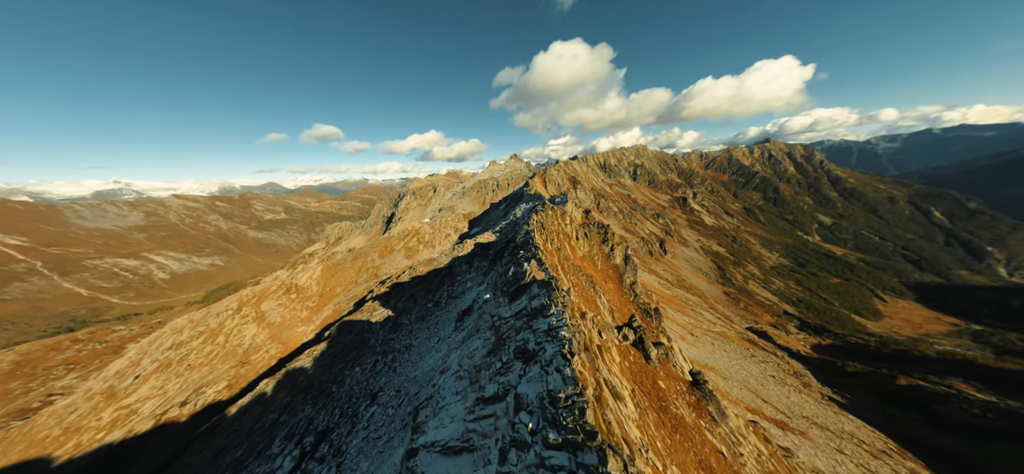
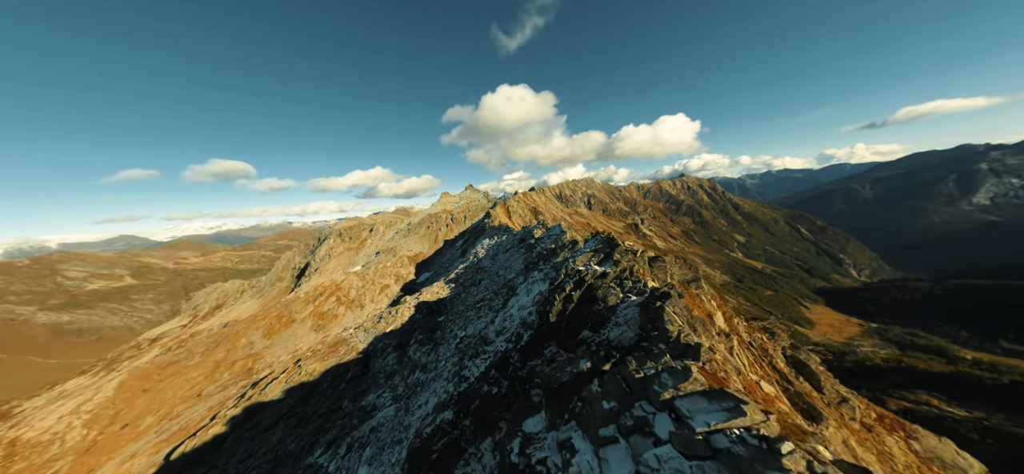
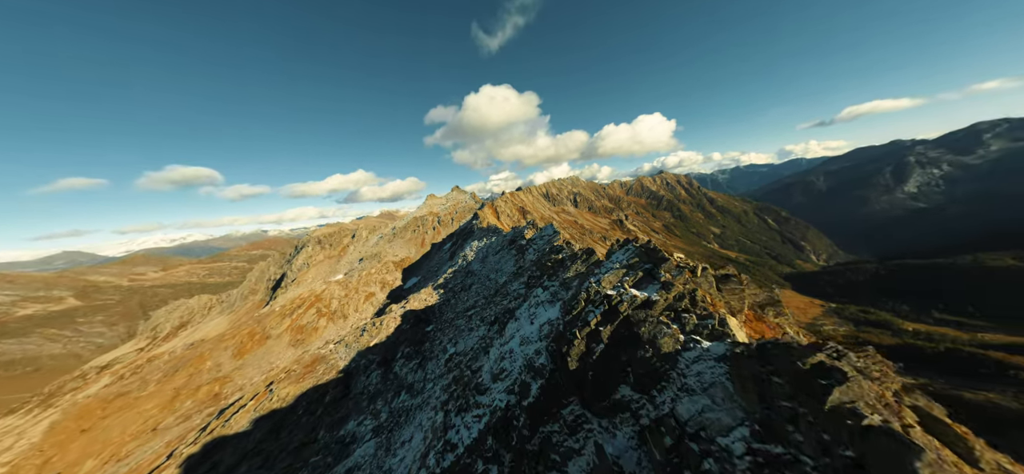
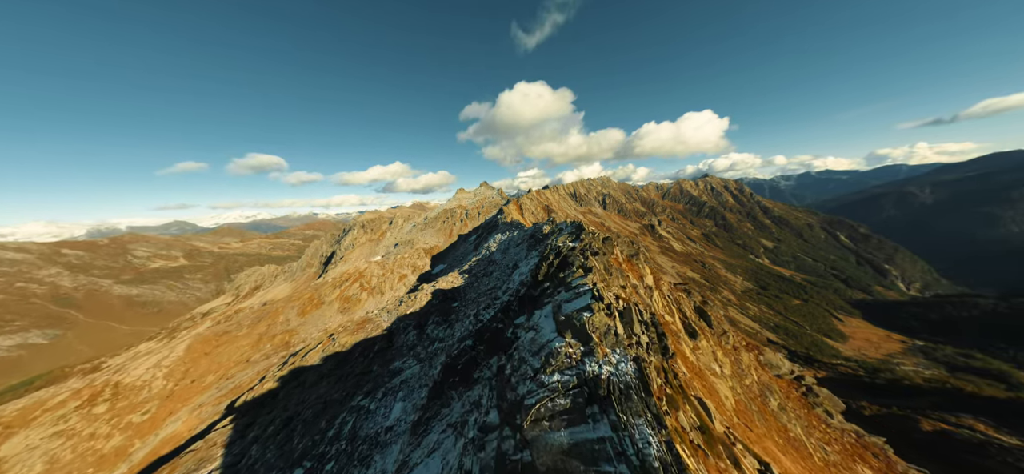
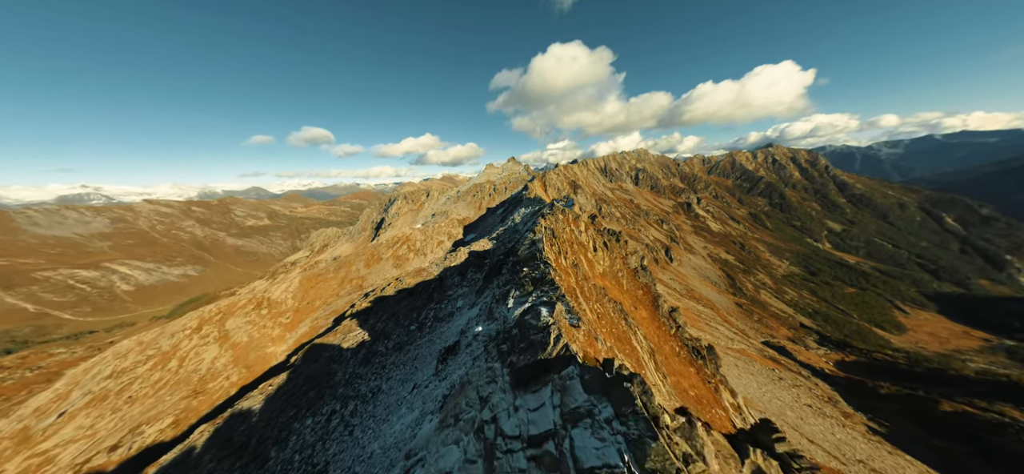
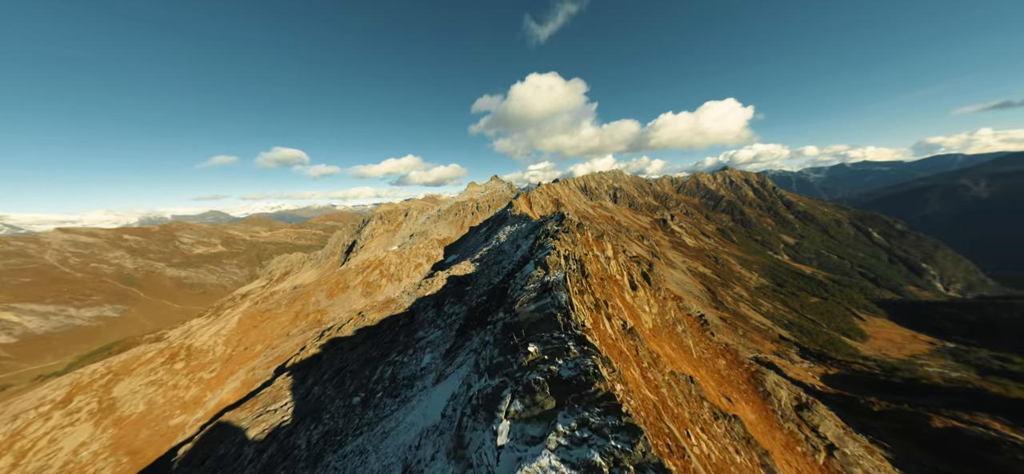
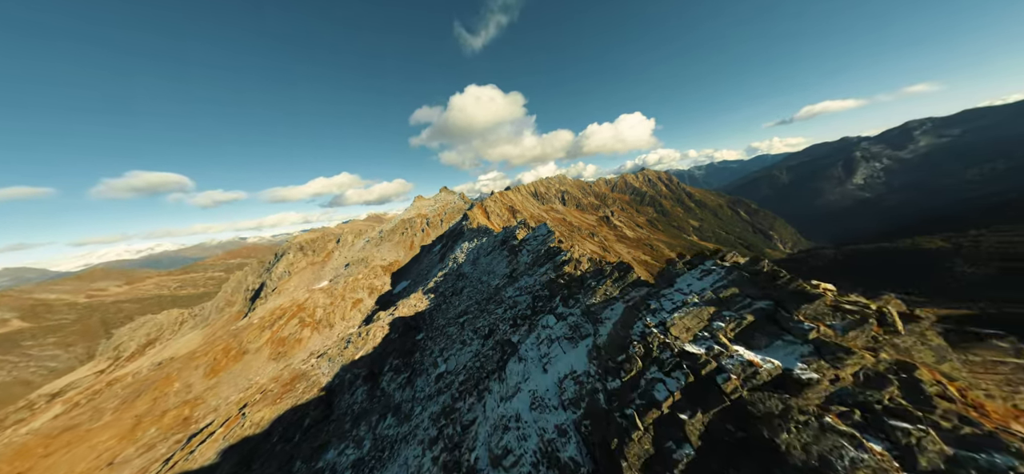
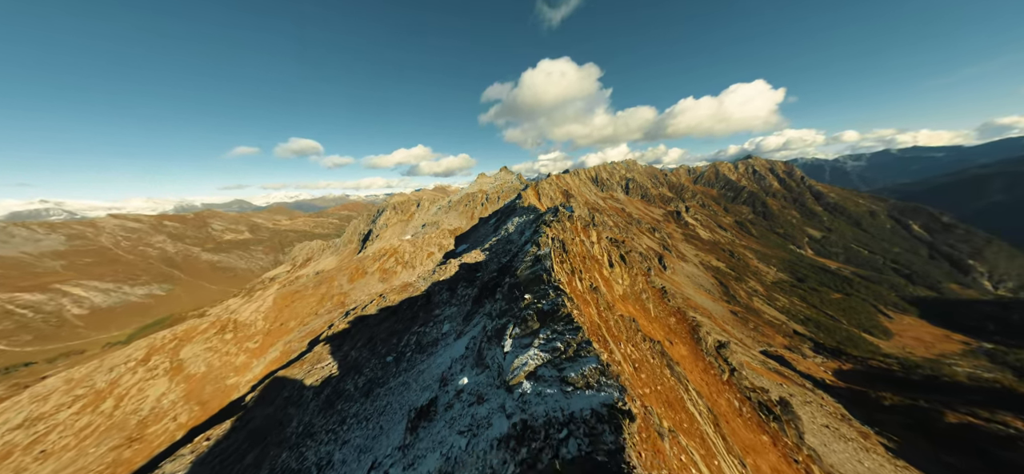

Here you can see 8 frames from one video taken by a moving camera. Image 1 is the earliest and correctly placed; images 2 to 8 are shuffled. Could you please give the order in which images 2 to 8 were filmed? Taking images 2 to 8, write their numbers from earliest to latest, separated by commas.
5, 8, 6, 4, 2, 3, 7
